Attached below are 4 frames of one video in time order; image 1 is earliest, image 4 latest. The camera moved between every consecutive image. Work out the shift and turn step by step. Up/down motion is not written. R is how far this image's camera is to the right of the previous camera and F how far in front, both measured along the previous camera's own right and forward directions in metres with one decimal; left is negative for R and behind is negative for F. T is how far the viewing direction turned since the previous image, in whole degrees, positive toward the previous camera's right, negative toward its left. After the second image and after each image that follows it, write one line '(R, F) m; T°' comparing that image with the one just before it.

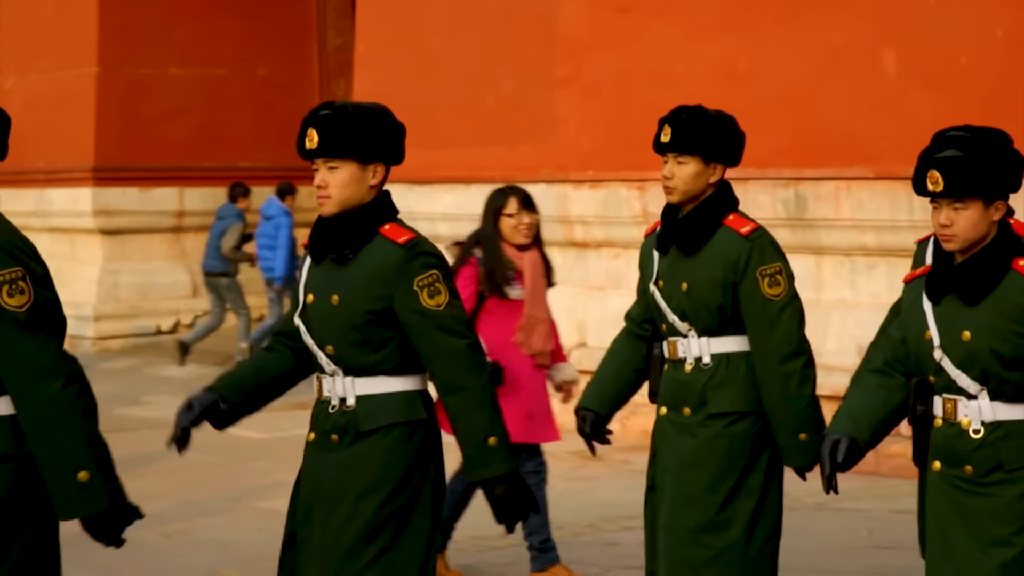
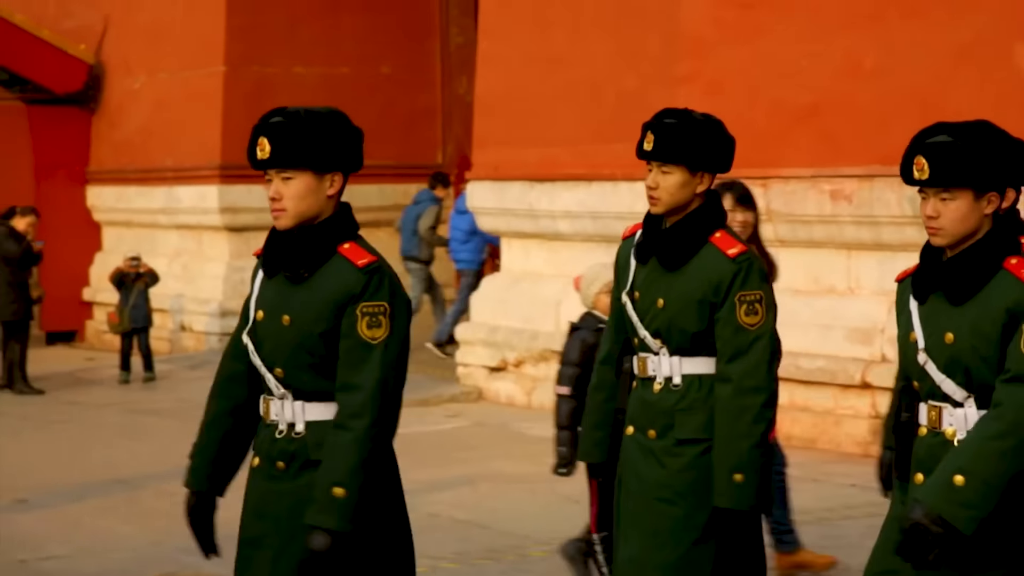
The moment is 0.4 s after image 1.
(-2.4, +0.8) m; -5°
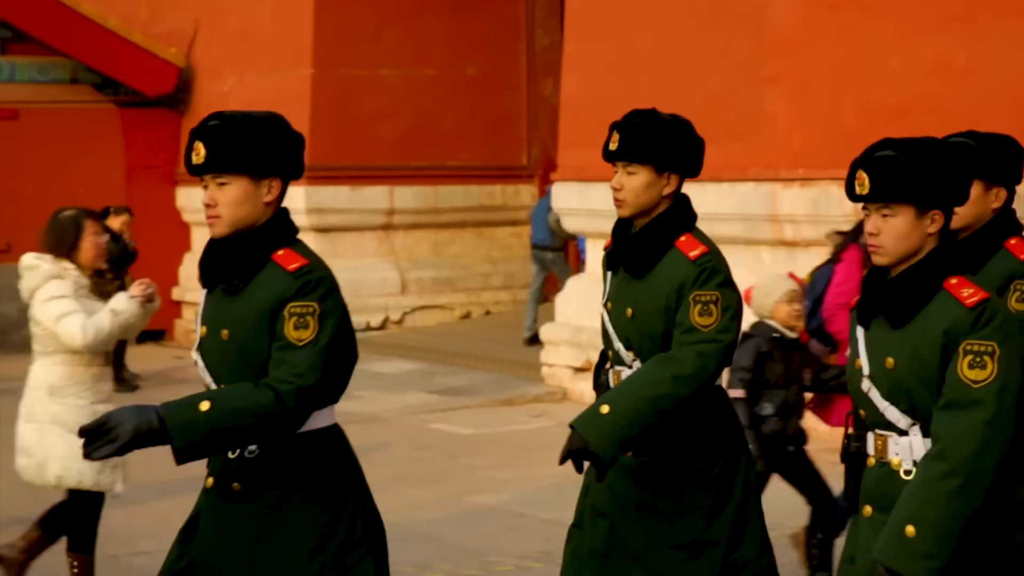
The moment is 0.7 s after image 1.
(-0.3, -1.2) m; -6°
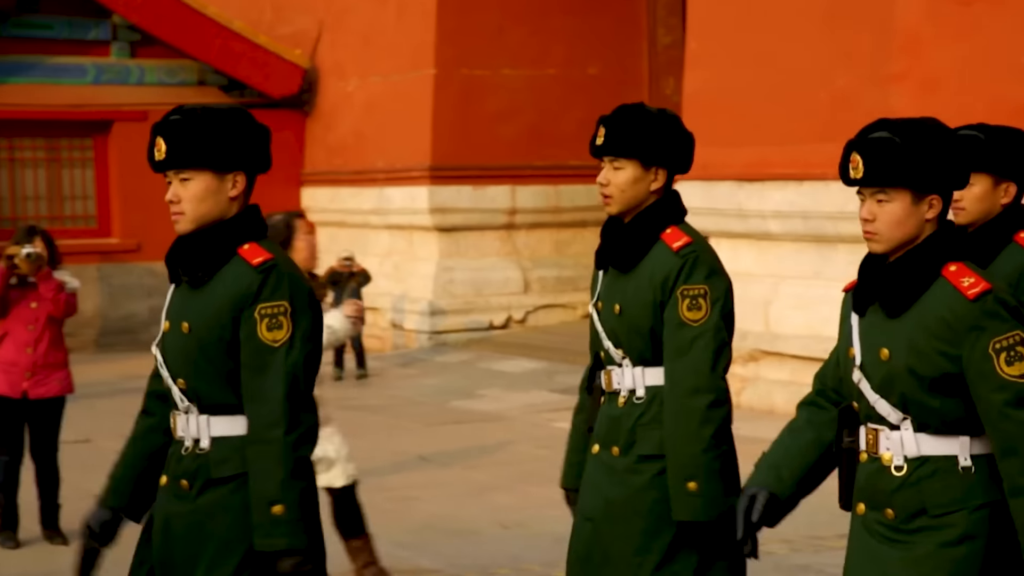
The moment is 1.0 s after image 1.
(+0.9, -1.4) m; -10°
